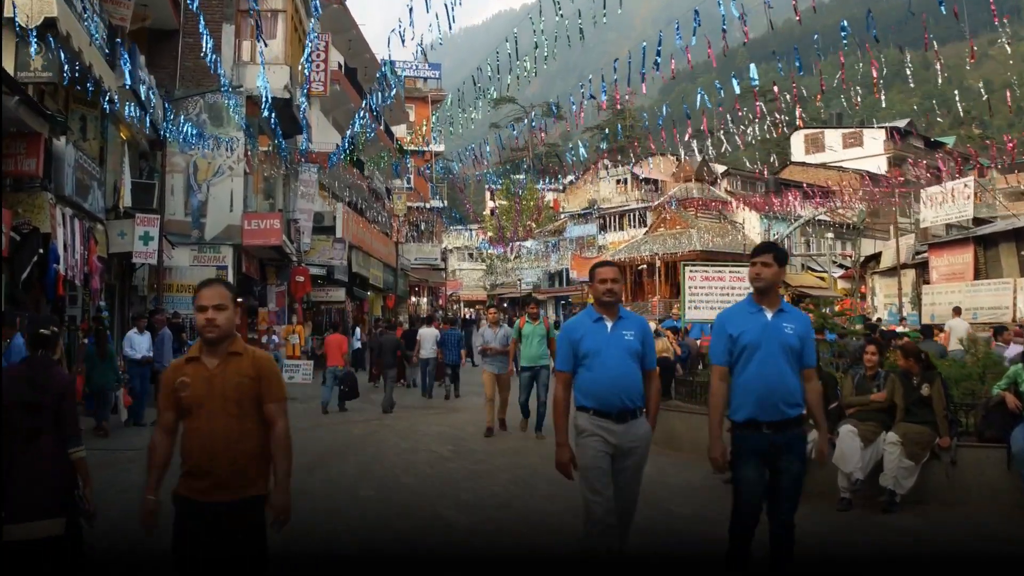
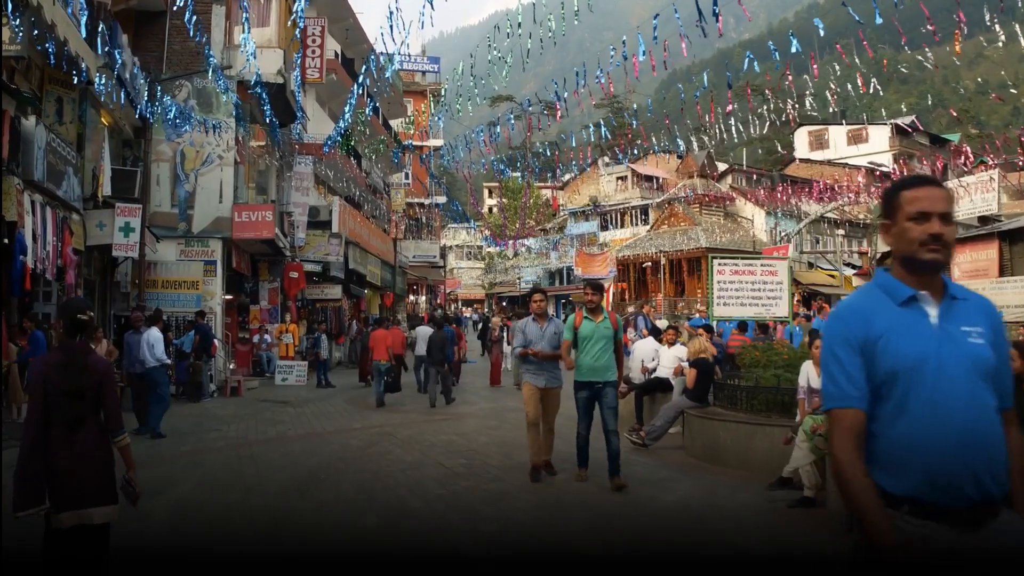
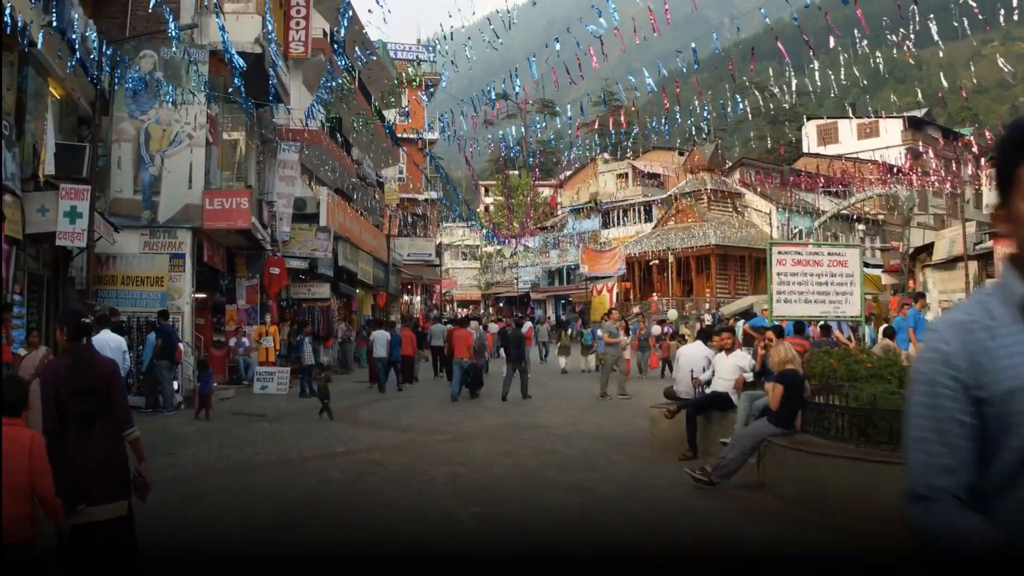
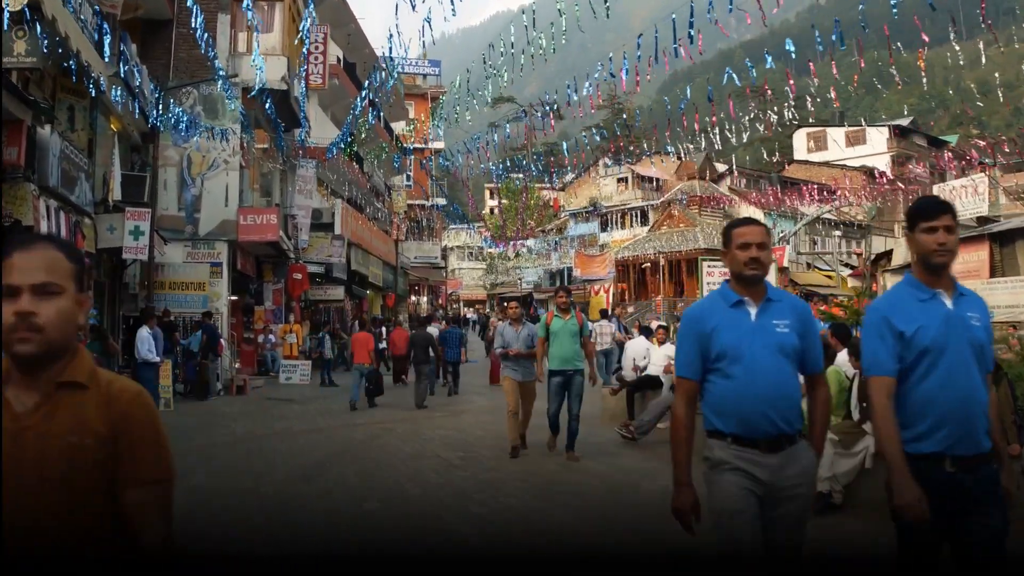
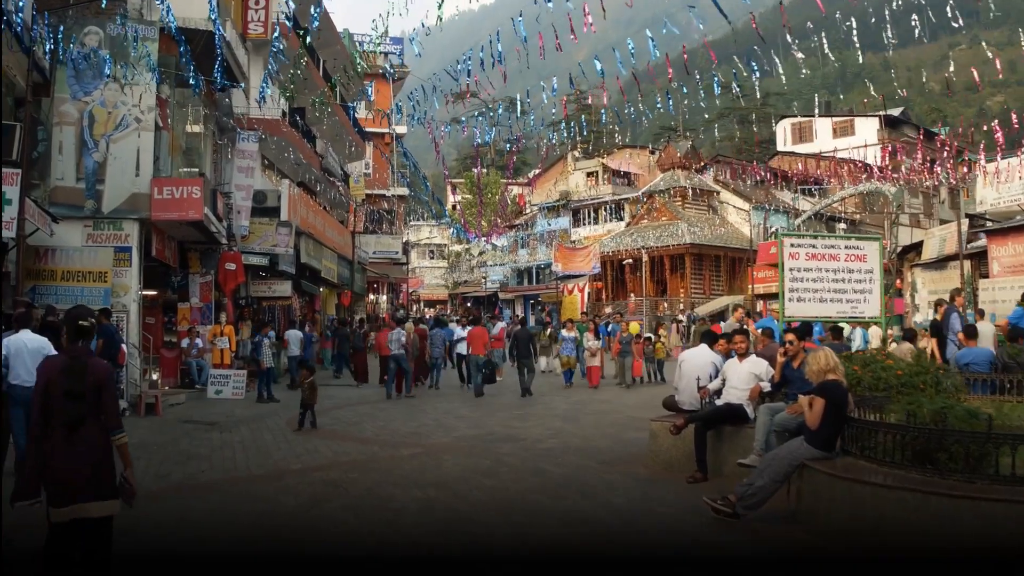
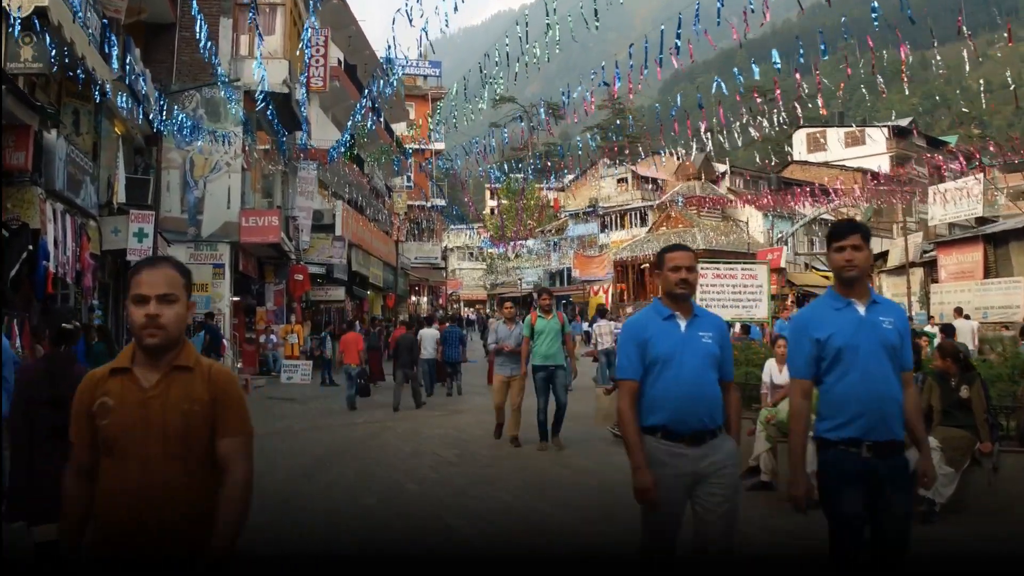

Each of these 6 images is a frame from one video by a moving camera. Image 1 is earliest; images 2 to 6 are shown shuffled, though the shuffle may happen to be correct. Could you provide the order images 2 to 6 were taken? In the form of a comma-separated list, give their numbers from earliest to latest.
6, 4, 2, 3, 5
